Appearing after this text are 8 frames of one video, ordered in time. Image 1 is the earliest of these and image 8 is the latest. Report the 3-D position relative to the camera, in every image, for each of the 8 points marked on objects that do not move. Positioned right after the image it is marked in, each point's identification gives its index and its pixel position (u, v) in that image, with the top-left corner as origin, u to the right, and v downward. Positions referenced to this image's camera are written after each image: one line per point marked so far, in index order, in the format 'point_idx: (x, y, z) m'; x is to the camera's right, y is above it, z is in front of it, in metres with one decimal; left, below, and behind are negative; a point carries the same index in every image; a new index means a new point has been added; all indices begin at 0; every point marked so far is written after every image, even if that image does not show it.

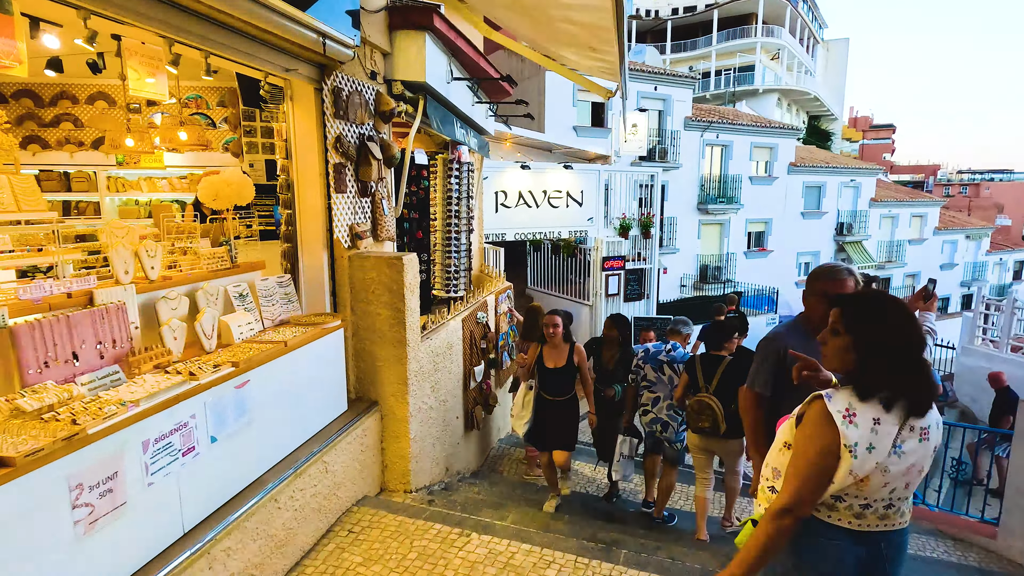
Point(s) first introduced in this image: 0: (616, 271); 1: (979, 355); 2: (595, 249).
0: (+1.7, +0.3, +8.9) m
1: (+7.3, -1.1, +8.6) m
2: (+1.3, +0.6, +8.7) m
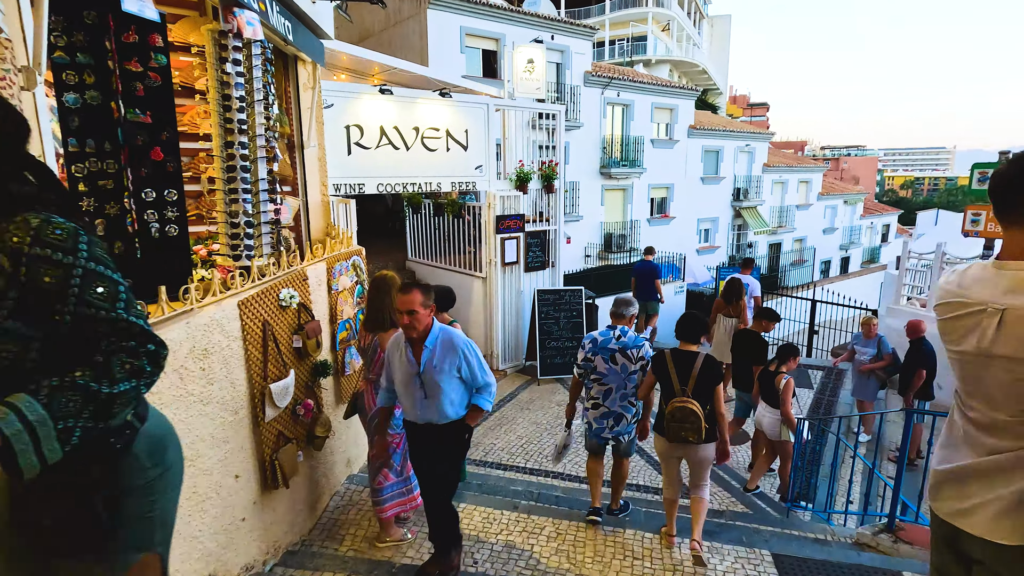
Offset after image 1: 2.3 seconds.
0: (0.0, +0.7, +7.1) m
1: (+5.6, -0.4, +7.9) m
2: (-0.3, +1.0, +6.9) m
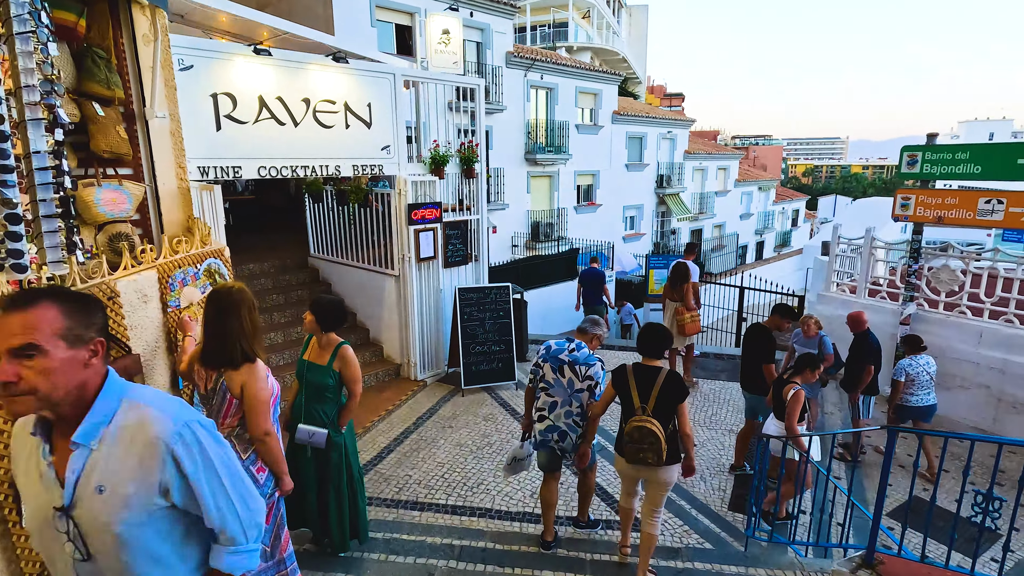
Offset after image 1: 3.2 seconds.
0: (-0.9, +0.7, +6.3) m
1: (+4.6, -0.2, +7.8) m
2: (-1.3, +1.0, +6.0) m
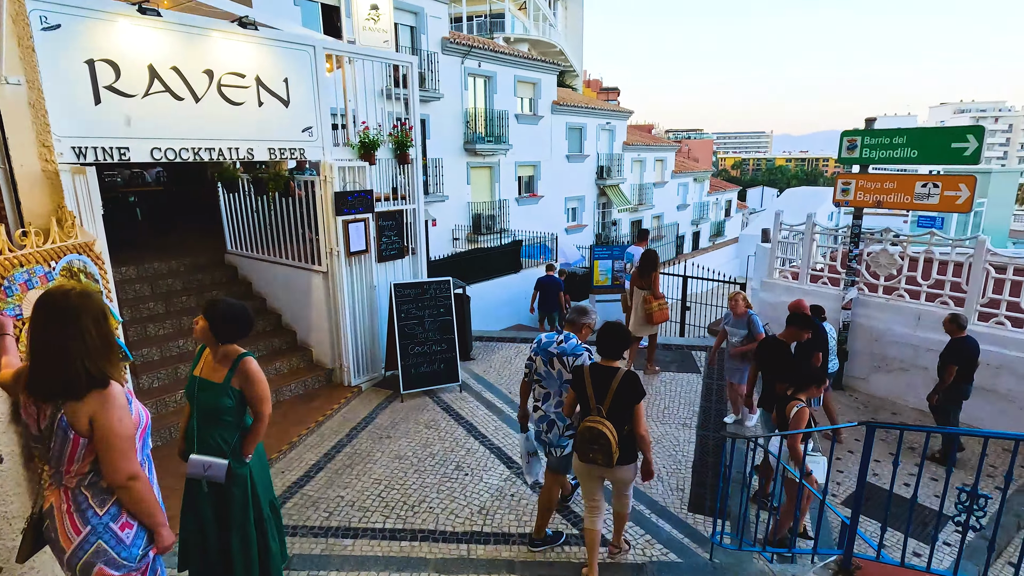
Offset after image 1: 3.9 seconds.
0: (-1.6, +0.8, +5.7) m
1: (+3.8, 0.0, +7.8) m
2: (-1.9, +1.1, +5.4) m
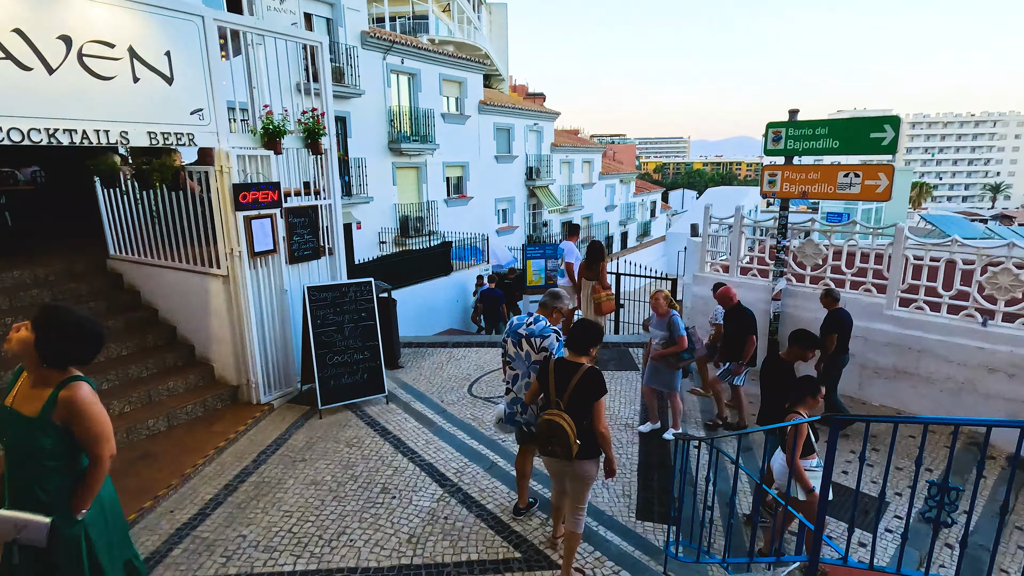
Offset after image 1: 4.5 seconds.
0: (-2.3, +0.7, +5.1) m
1: (+2.8, +0.1, +7.8) m
2: (-2.5, +1.0, +4.7) m
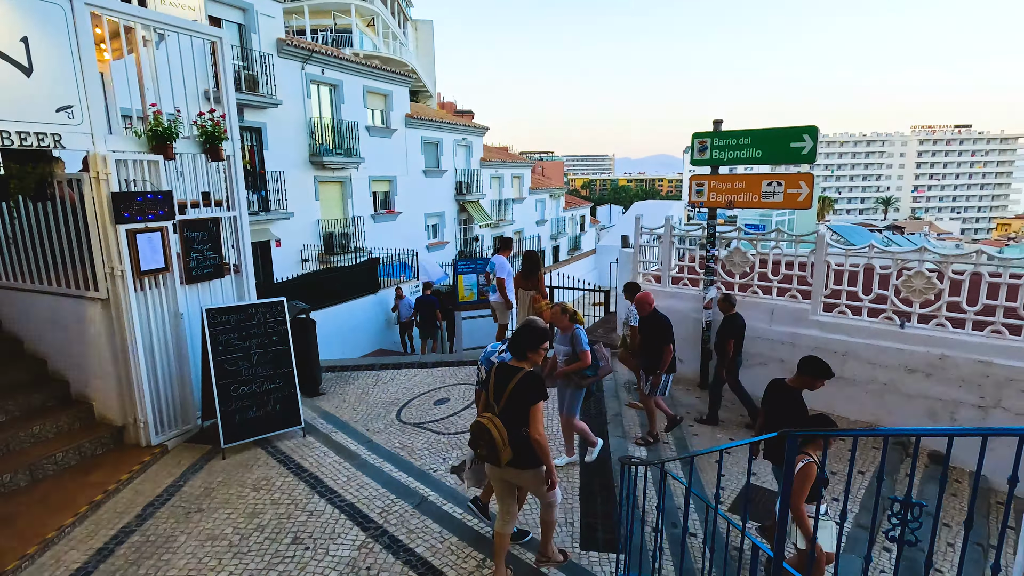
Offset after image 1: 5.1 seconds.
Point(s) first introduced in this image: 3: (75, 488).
0: (-2.9, +0.5, +4.4) m
1: (+1.8, -0.1, +7.7) m
2: (-3.1, +0.8, +4.1) m
3: (-3.1, -1.4, +3.9) m
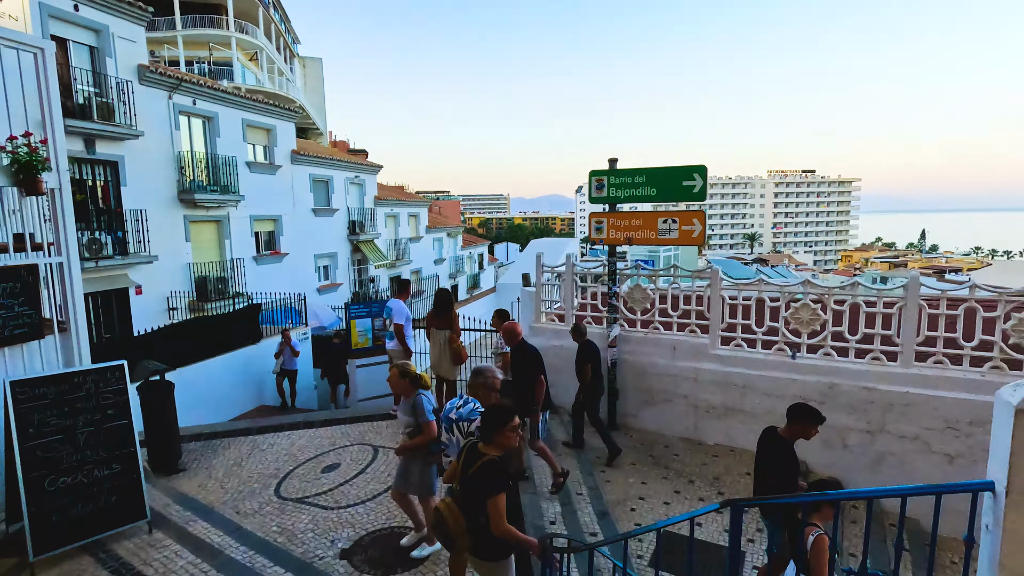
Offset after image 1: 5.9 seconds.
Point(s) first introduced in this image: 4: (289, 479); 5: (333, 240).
0: (-3.6, +0.1, +3.5) m
1: (+0.5, -0.6, +7.5) m
2: (-3.8, +0.4, +3.1) m
3: (-3.6, -1.8, +2.7) m
4: (-2.0, -1.7, +5.0) m
5: (-6.4, +1.7, +19.7) m
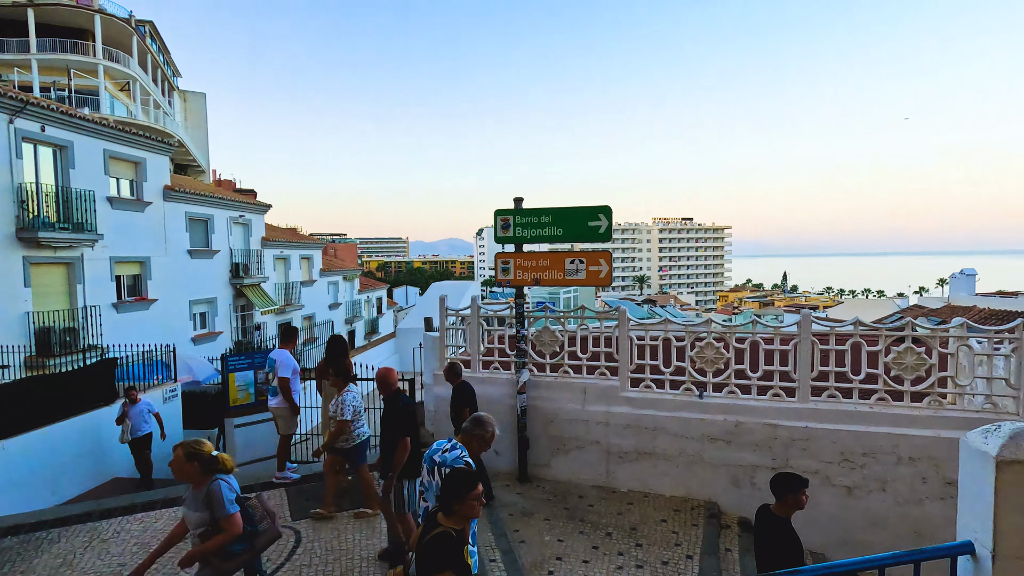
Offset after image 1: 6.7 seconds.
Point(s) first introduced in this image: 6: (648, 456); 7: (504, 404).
0: (-4.1, -0.2, +2.4) m
1: (-0.8, -1.2, +7.0) m
2: (-4.2, +0.1, +2.0) m
3: (-3.9, -2.0, +1.5) m
4: (-2.8, -2.1, +4.1) m
5: (-9.7, +0.1, +17.9) m
6: (+1.5, -1.9, +6.2) m
7: (-0.1, -1.4, +6.8) m
